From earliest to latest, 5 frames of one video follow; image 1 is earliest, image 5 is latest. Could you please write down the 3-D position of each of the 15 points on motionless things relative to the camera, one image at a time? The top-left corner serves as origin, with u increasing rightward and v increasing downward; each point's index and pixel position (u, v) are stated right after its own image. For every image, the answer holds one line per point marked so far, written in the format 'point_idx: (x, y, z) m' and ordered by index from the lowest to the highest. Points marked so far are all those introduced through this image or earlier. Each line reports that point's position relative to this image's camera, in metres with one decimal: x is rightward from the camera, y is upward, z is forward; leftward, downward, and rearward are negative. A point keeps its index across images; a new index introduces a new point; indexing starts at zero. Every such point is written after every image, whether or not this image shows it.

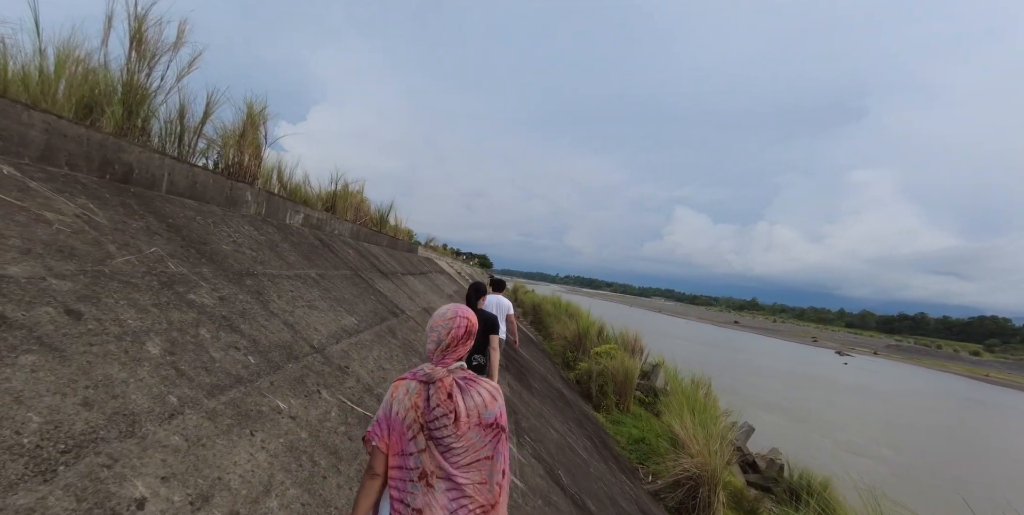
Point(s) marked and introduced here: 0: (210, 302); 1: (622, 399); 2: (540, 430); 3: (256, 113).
0: (-1.3, -0.2, +1.9) m
1: (+2.5, -3.1, +9.4) m
2: (+0.2, -1.4, +3.5) m
3: (-2.6, +1.5, +4.4) m
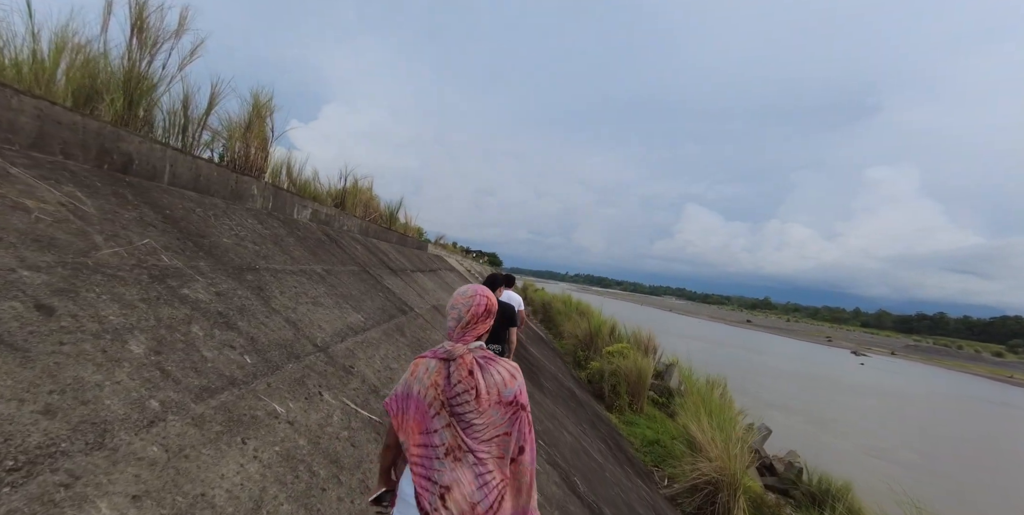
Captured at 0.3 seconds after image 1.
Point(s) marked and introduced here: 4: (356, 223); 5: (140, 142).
0: (-1.3, -0.2, +1.7) m
1: (+2.7, -3.1, +9.2) m
2: (+0.3, -1.4, +3.3) m
3: (-2.5, +1.5, +4.3) m
4: (-2.5, +0.5, +6.8) m
5: (-2.3, +0.7, +2.6) m
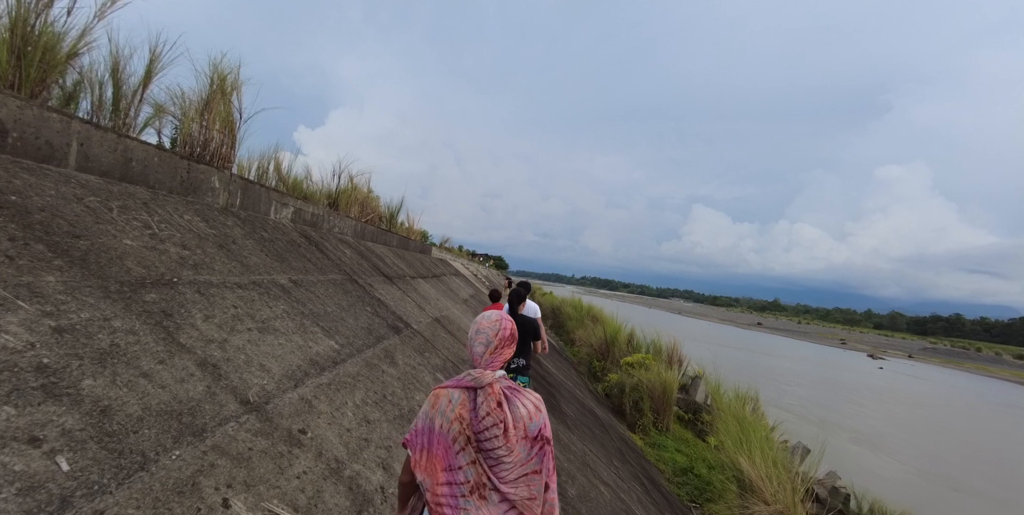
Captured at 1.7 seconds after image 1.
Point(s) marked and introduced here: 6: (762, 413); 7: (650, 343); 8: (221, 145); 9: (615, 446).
0: (-1.2, -0.2, +1.0) m
1: (+2.9, -3.1, +8.4) m
2: (+0.5, -1.4, +2.5) m
3: (-2.4, +1.5, +3.6) m
4: (-2.4, +0.5, +6.1) m
5: (-2.1, +0.7, +1.8) m
6: (+5.2, -3.3, +8.8) m
7: (+3.7, -2.3, +11.3) m
8: (-2.4, +0.9, +3.5) m
9: (+1.3, -2.3, +5.1) m
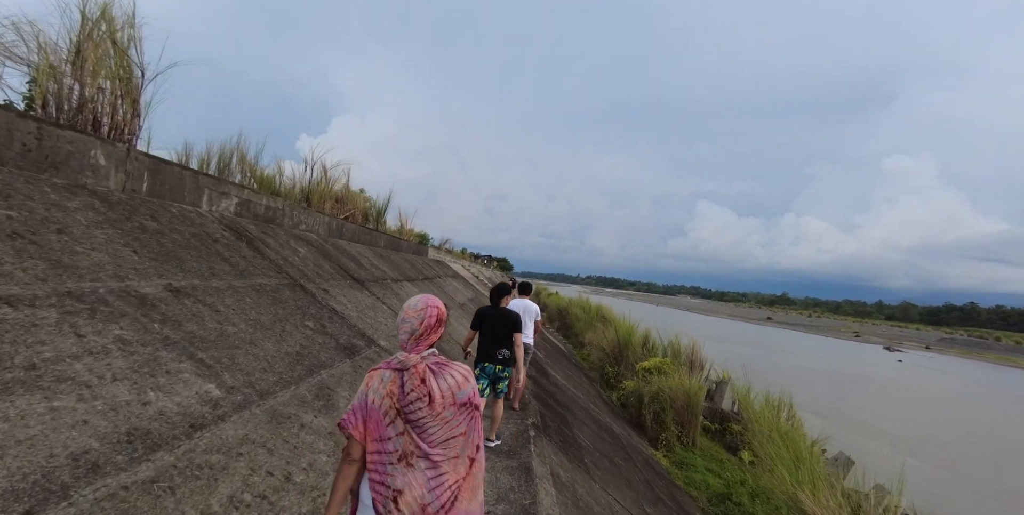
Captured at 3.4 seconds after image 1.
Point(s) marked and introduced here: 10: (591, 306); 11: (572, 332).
0: (-1.2, -0.2, +0.1) m
1: (+3.0, -3.0, +7.4) m
2: (+0.5, -1.3, +1.6) m
3: (-2.5, +1.5, +2.7) m
4: (-2.4, +0.4, +5.2) m
5: (-2.2, +0.7, +1.0) m
6: (+5.3, -3.1, +7.8) m
7: (+3.8, -2.1, +10.3) m
8: (-2.5, +0.9, +2.6) m
9: (+1.3, -2.2, +4.2) m
10: (+3.1, -1.9, +16.3) m
11: (+2.1, -2.7, +15.3) m
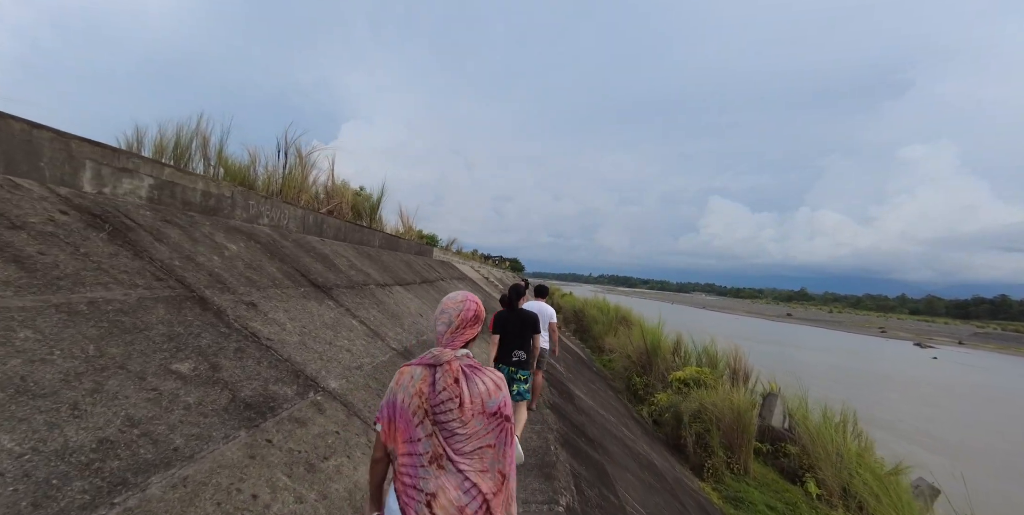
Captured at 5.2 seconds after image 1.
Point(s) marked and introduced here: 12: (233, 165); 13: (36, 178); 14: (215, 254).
0: (-1.2, -0.1, -1.0) m
1: (+3.3, -2.9, +6.2) m
2: (+0.5, -1.3, +0.5) m
3: (-2.4, +1.4, +1.7) m
4: (-2.3, +0.4, +4.1) m
5: (-2.2, +0.7, -0.1) m
6: (+5.6, -2.9, +6.6) m
7: (+4.1, -2.0, +9.1) m
8: (-2.4, +0.9, +1.6) m
9: (+1.5, -2.1, +3.1) m
10: (+3.5, -1.8, +15.1) m
11: (+2.6, -2.6, +14.1) m
12: (-3.4, +1.2, +5.1) m
13: (-2.3, +0.4, +2.1) m
14: (-1.6, 0.0, +2.3) m
